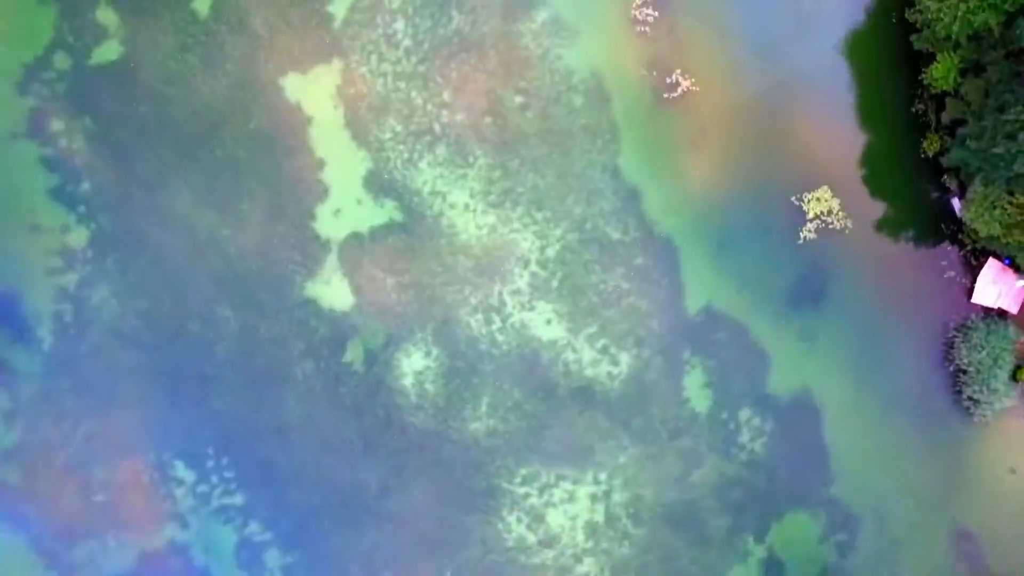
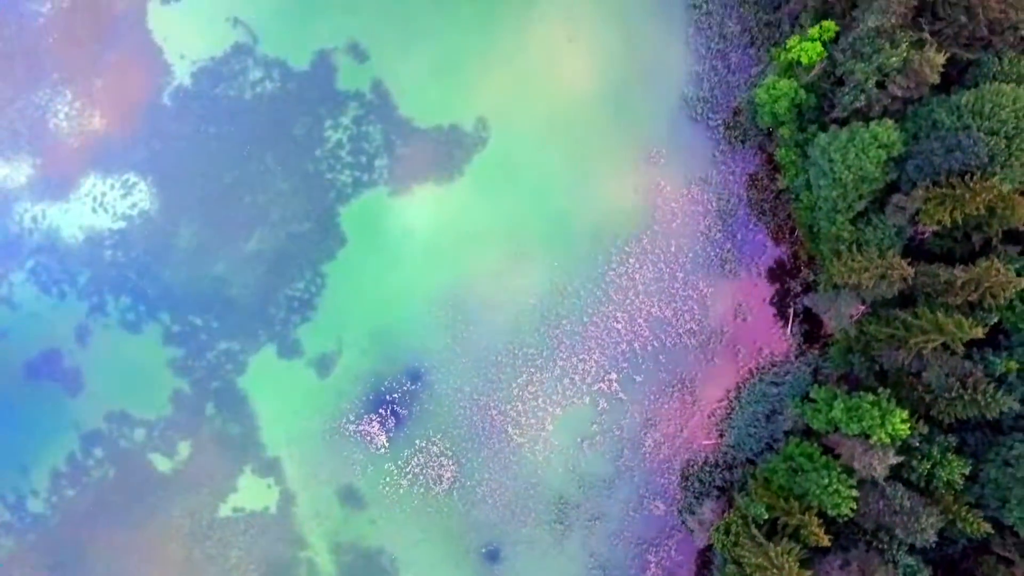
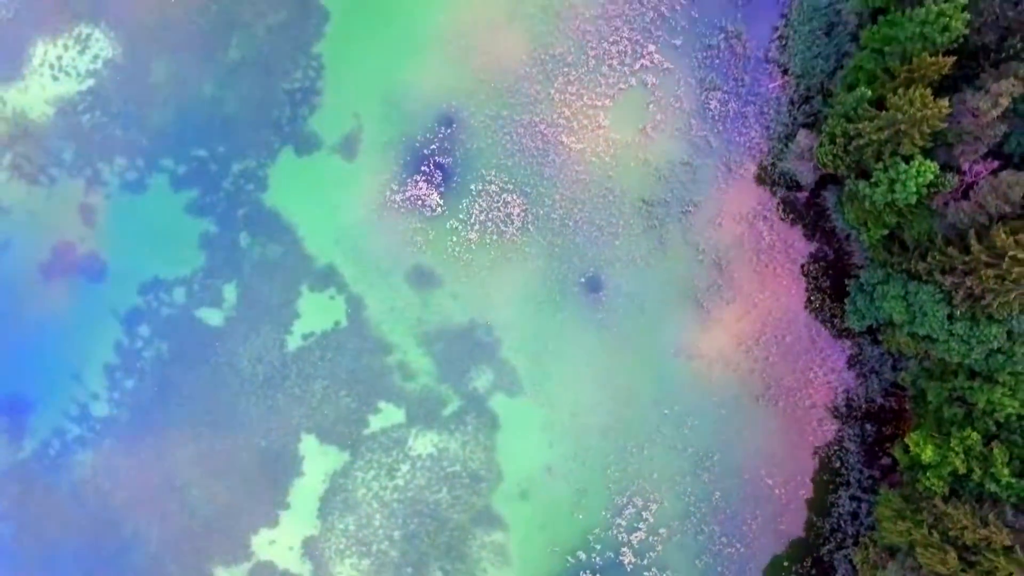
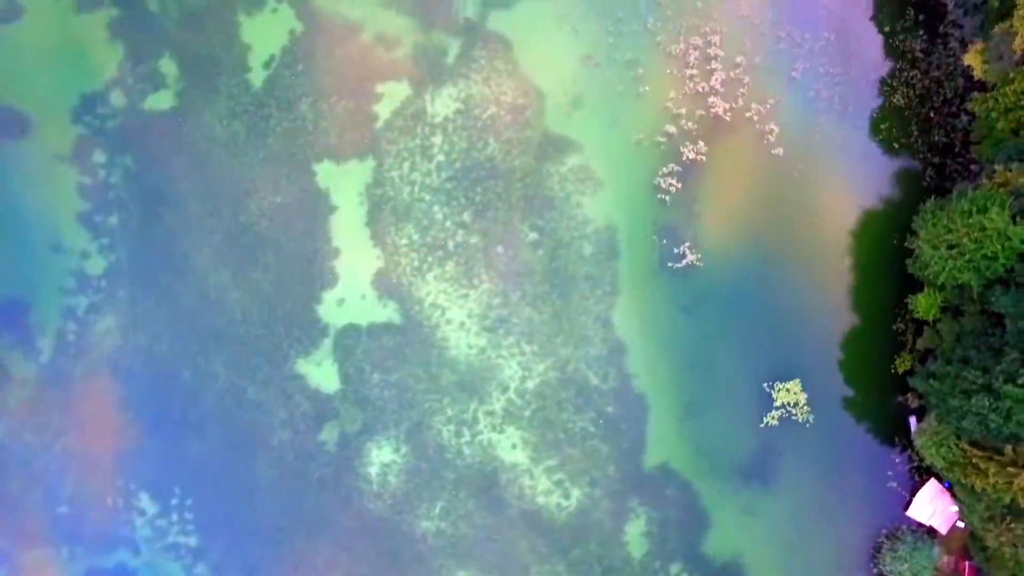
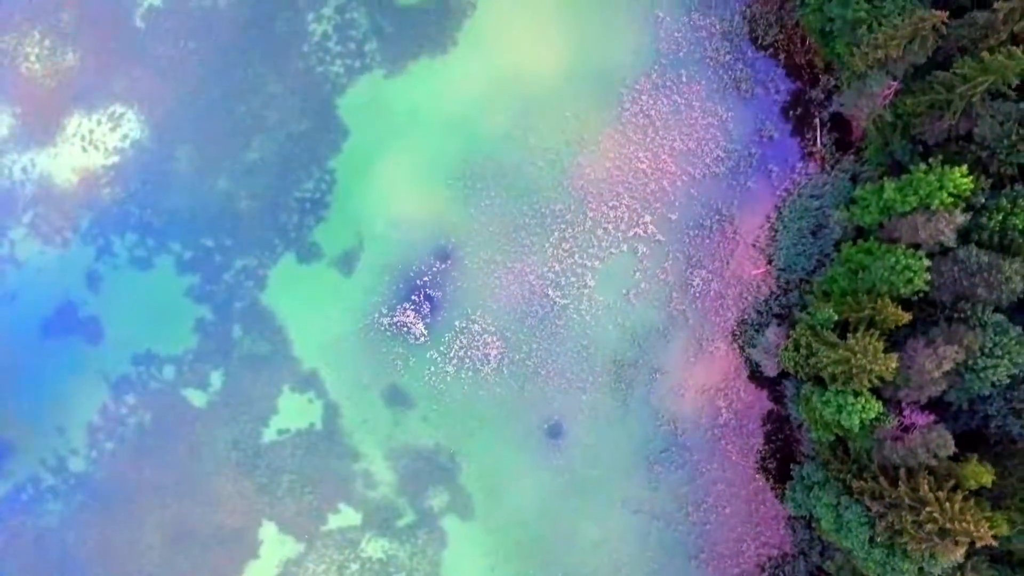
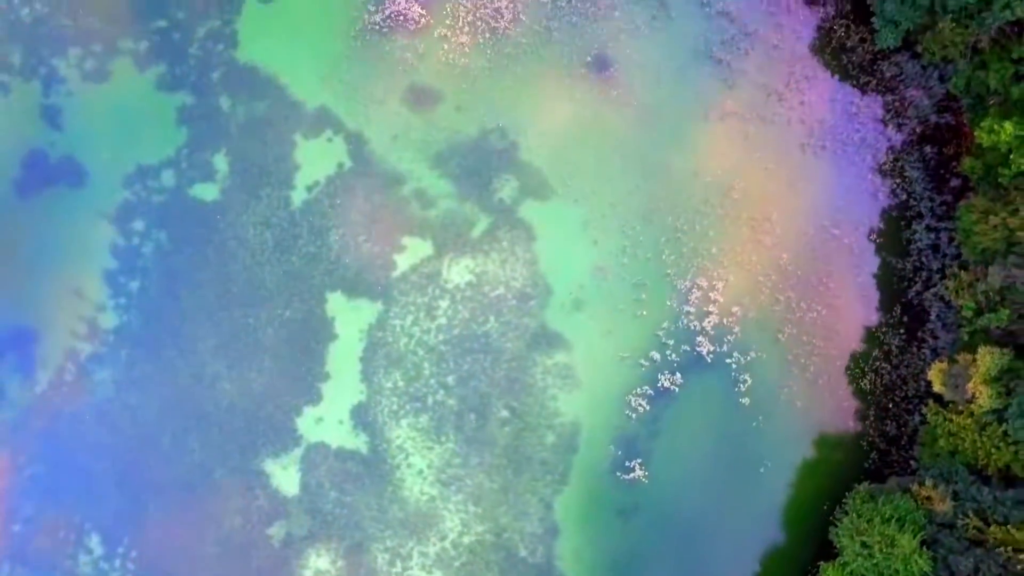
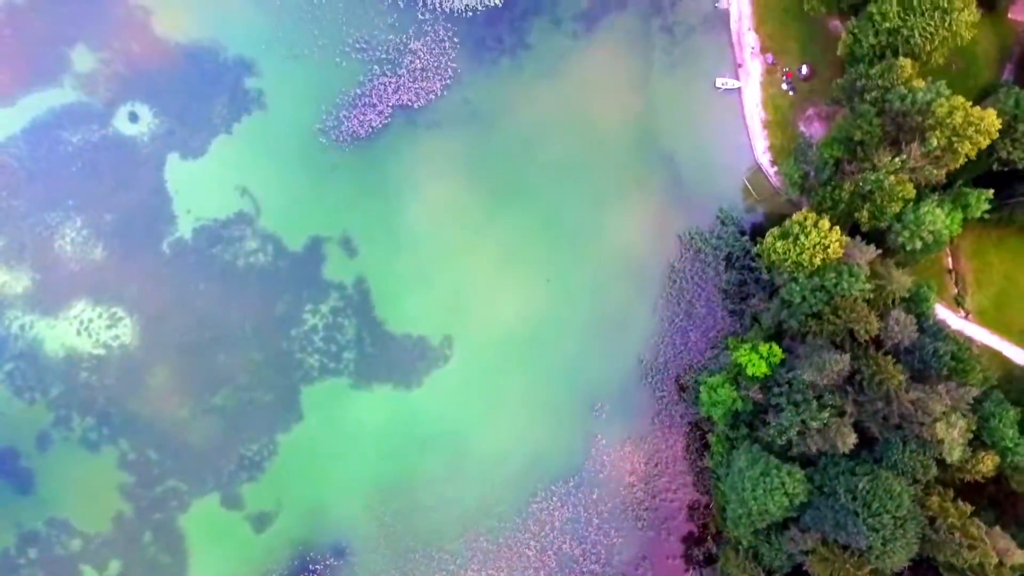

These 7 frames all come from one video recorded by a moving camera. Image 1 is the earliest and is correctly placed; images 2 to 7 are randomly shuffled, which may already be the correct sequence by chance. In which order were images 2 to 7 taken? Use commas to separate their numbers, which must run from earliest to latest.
4, 6, 3, 5, 2, 7
